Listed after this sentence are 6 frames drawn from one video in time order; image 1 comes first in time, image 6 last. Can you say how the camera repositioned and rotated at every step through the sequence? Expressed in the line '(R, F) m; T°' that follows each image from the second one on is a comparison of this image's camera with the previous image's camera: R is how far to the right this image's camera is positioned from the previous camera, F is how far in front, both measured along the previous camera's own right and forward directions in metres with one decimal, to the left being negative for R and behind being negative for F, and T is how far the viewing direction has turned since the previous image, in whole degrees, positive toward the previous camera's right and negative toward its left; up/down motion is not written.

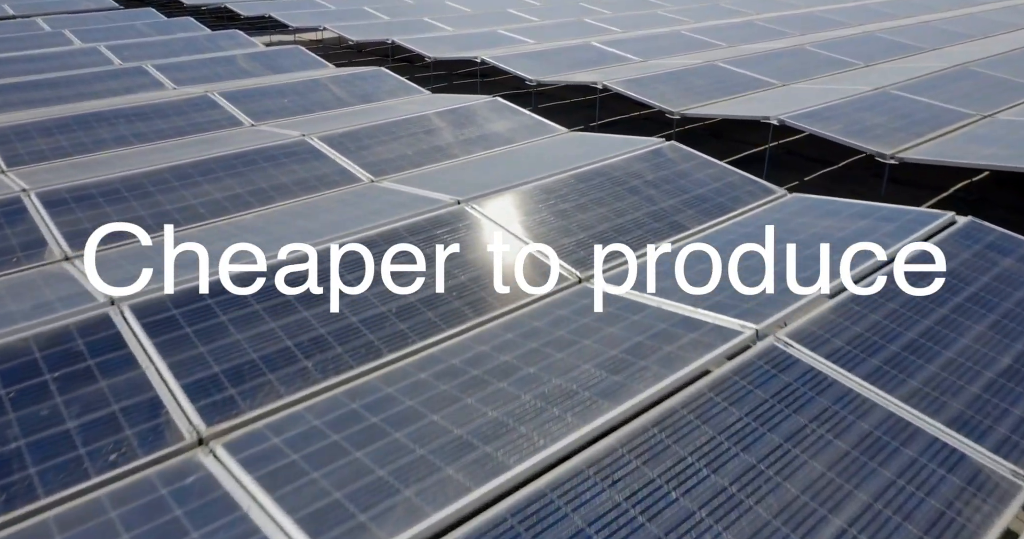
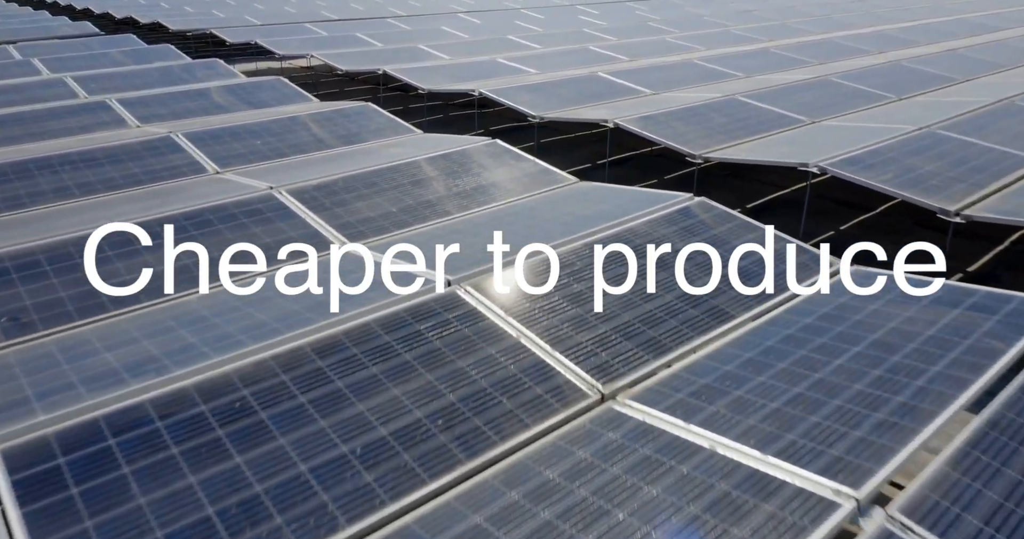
(0.0, +1.7) m; 0°
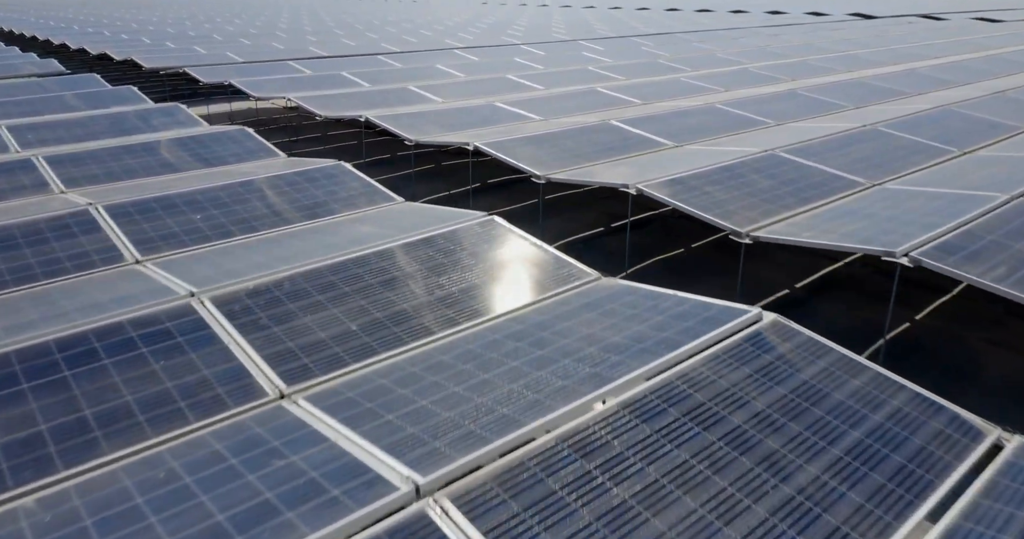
(0.0, +2.6) m; 0°
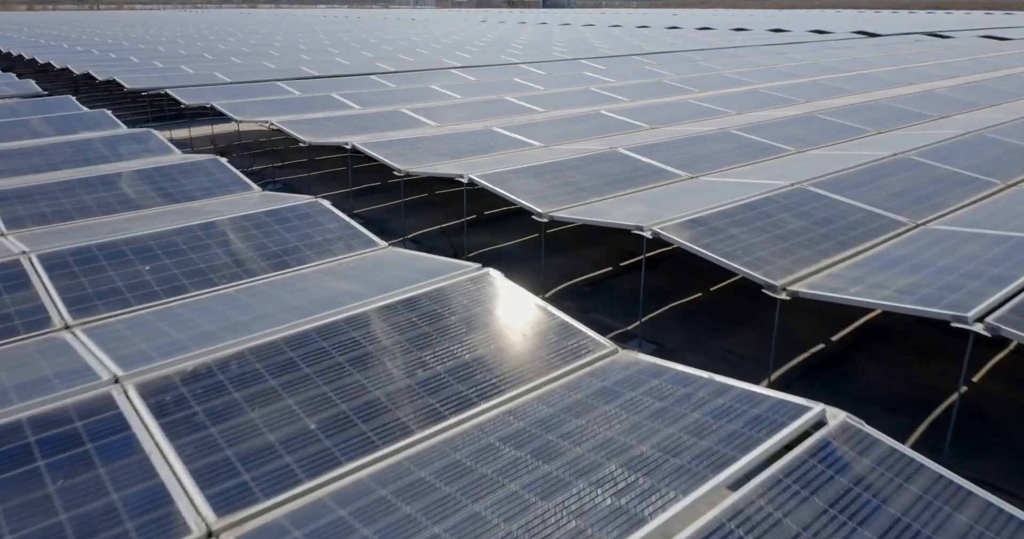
(0.0, +1.5) m; 0°
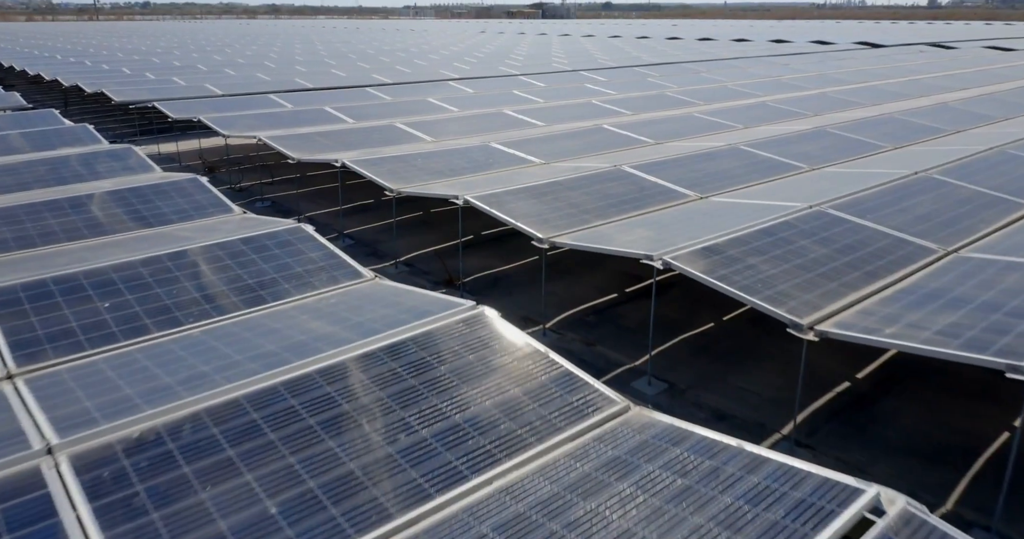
(0.0, +0.9) m; 0°
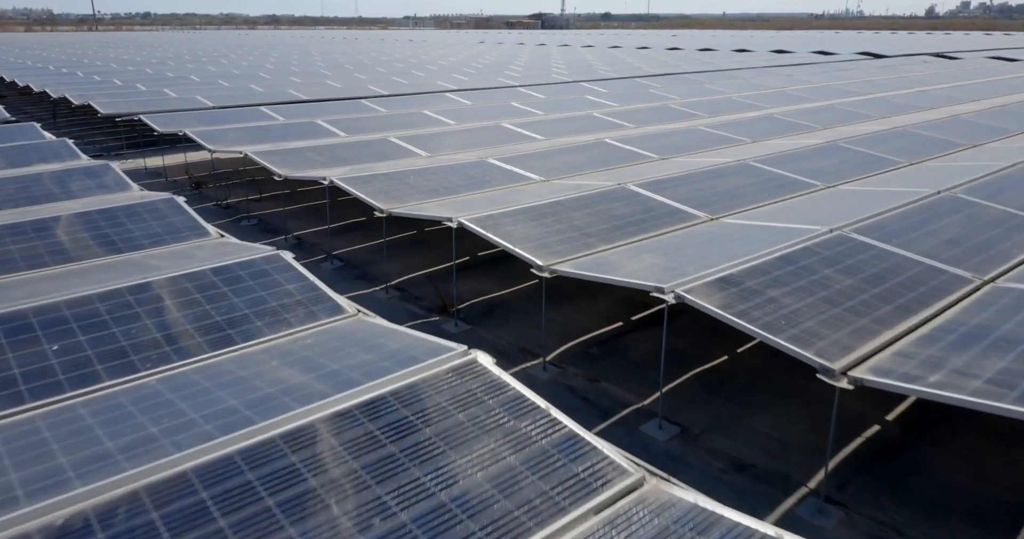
(0.0, +0.9) m; 0°
